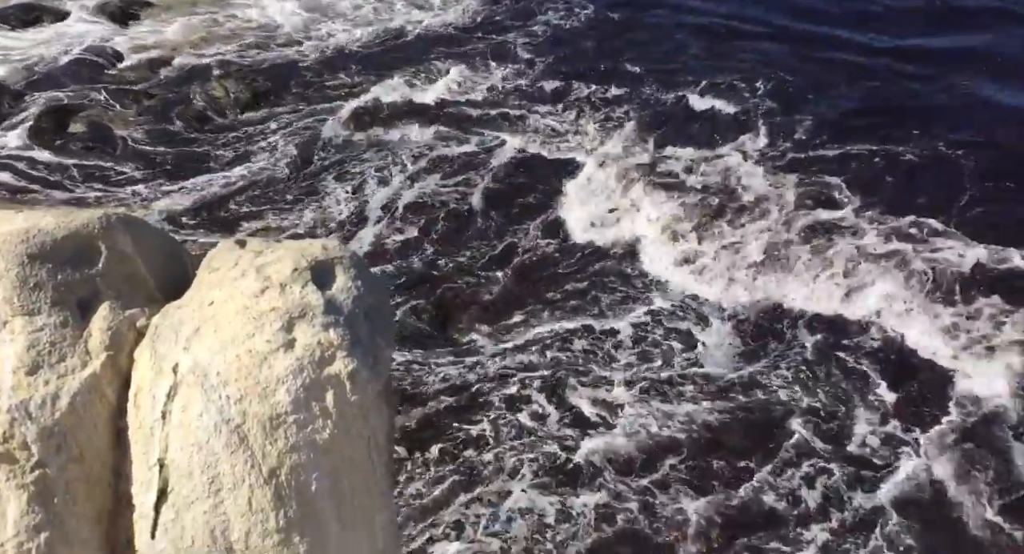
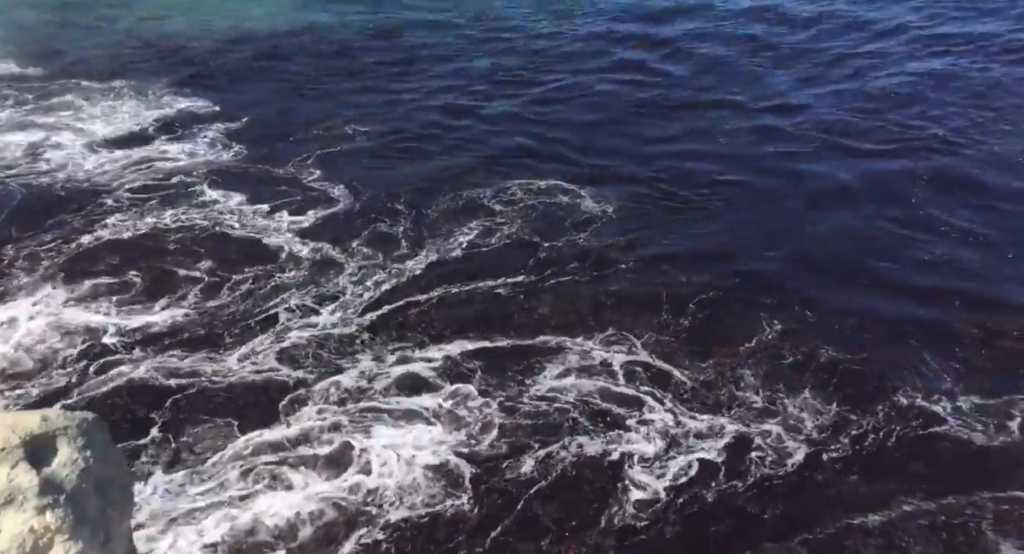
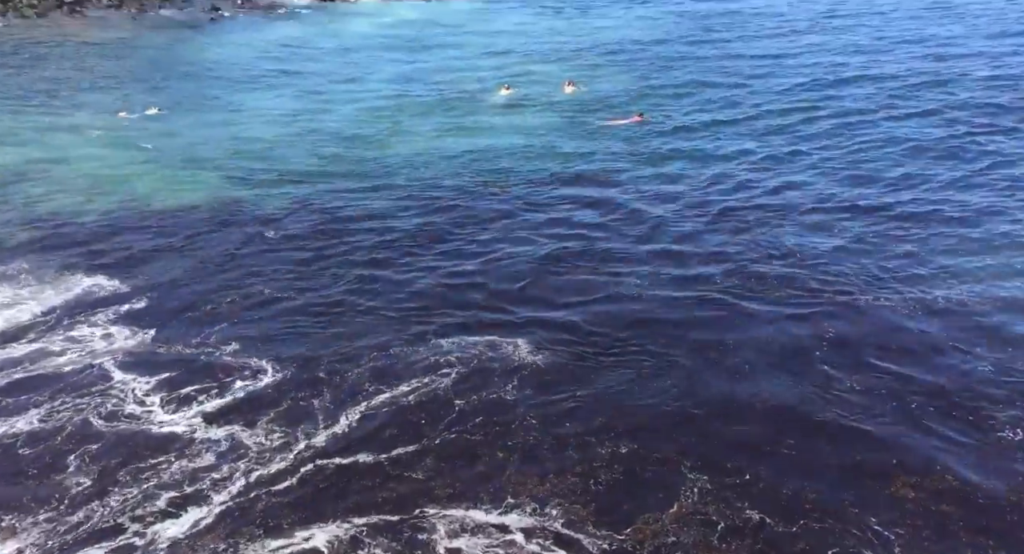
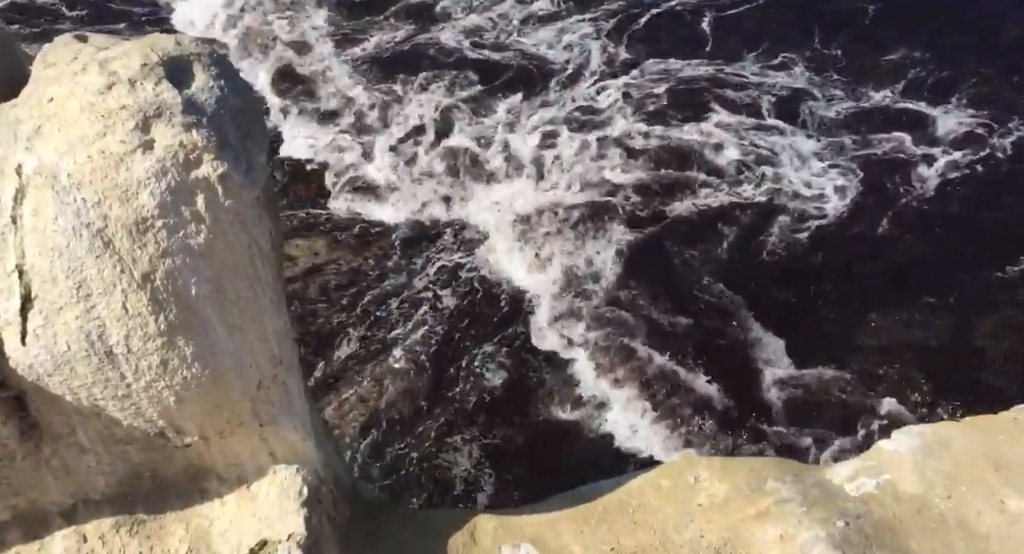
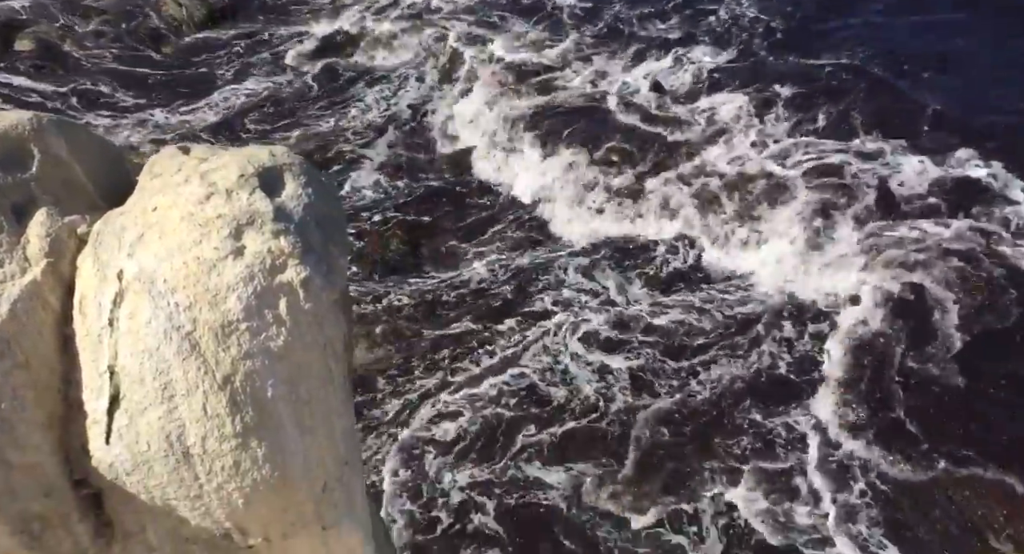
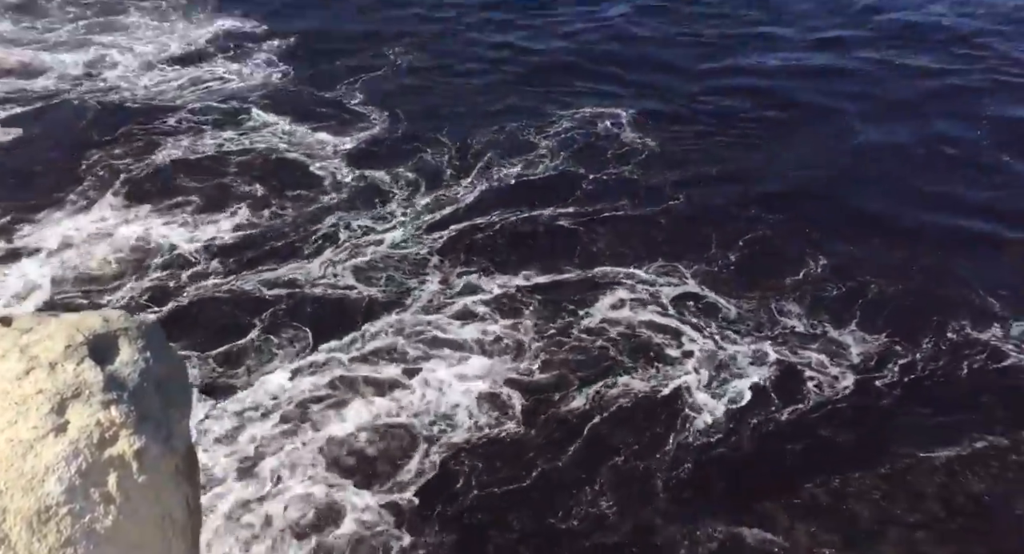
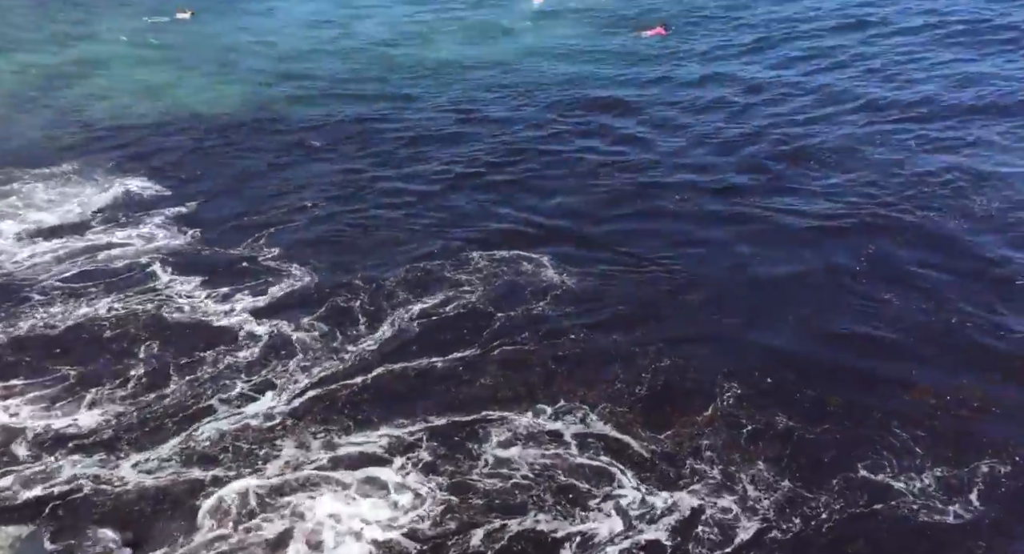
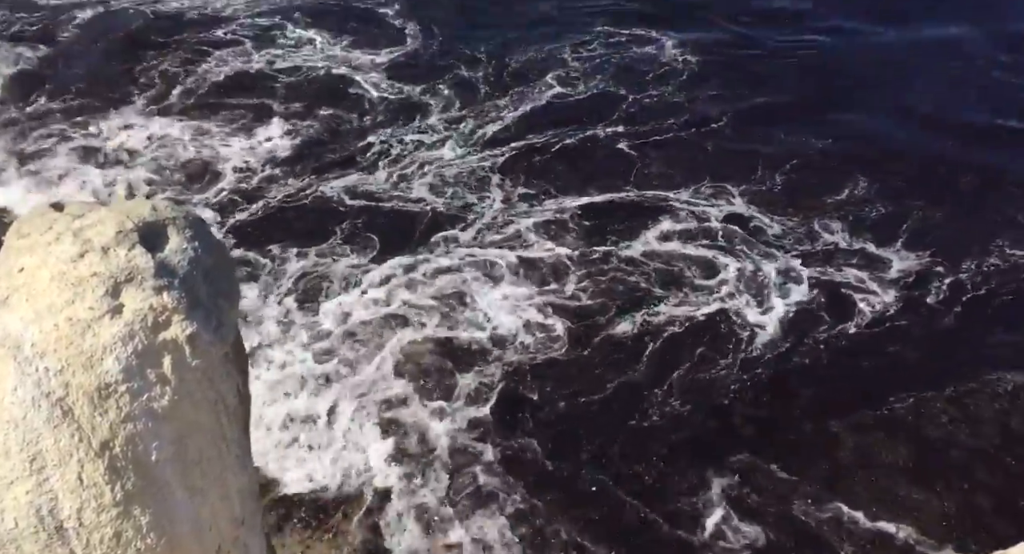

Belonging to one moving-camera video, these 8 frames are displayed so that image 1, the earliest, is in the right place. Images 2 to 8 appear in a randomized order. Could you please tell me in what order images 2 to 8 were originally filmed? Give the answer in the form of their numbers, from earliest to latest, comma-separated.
5, 4, 8, 6, 2, 7, 3
